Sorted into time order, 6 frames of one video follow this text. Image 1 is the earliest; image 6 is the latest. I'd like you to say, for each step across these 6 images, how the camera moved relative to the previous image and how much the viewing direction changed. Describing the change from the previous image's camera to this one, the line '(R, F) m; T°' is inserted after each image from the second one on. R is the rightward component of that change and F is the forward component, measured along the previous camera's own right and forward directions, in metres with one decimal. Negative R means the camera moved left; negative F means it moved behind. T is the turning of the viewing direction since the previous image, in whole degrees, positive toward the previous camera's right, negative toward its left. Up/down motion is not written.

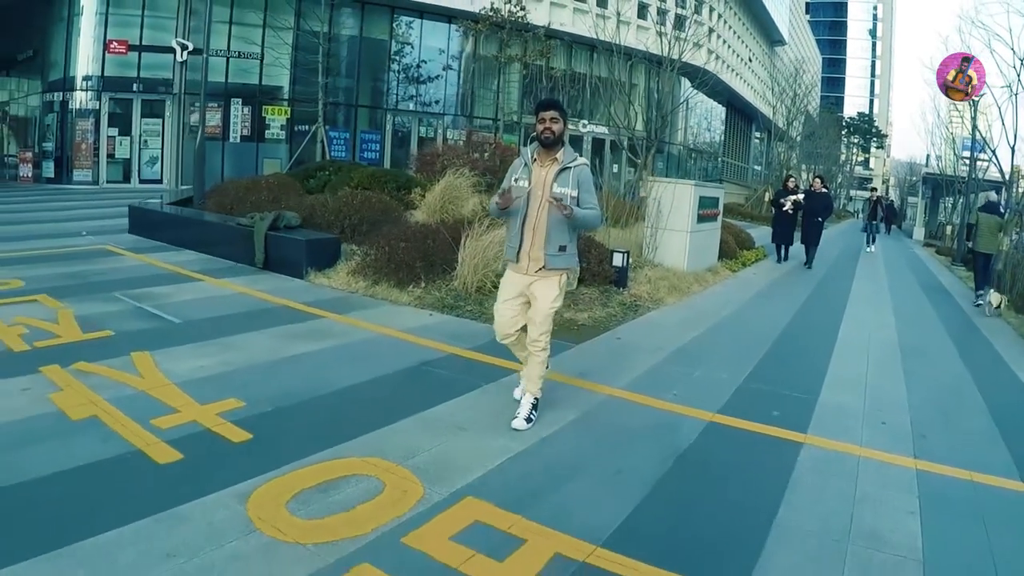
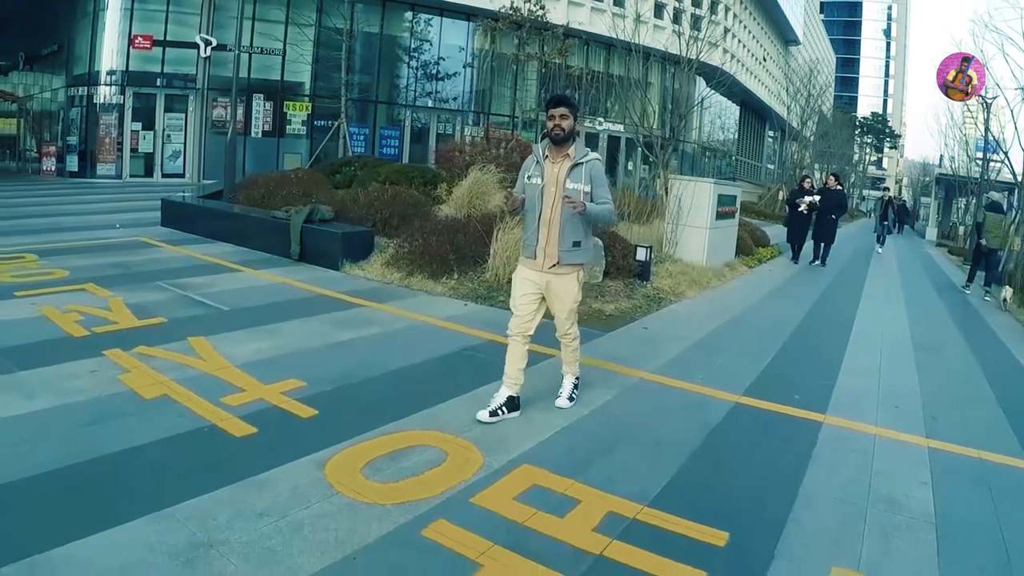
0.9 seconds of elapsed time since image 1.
(-0.2, -0.4) m; -1°
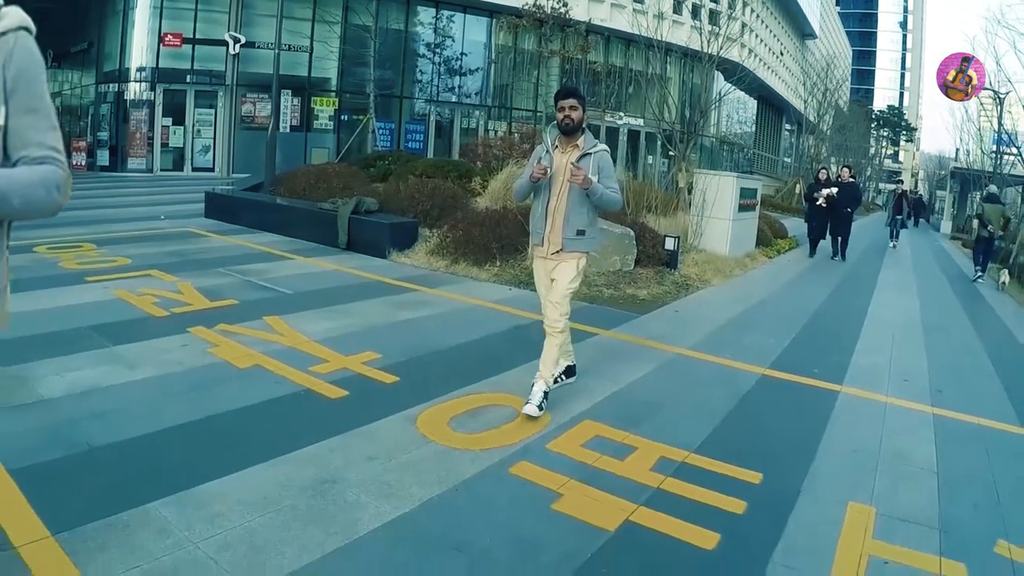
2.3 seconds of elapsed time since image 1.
(-0.3, -0.6) m; -1°
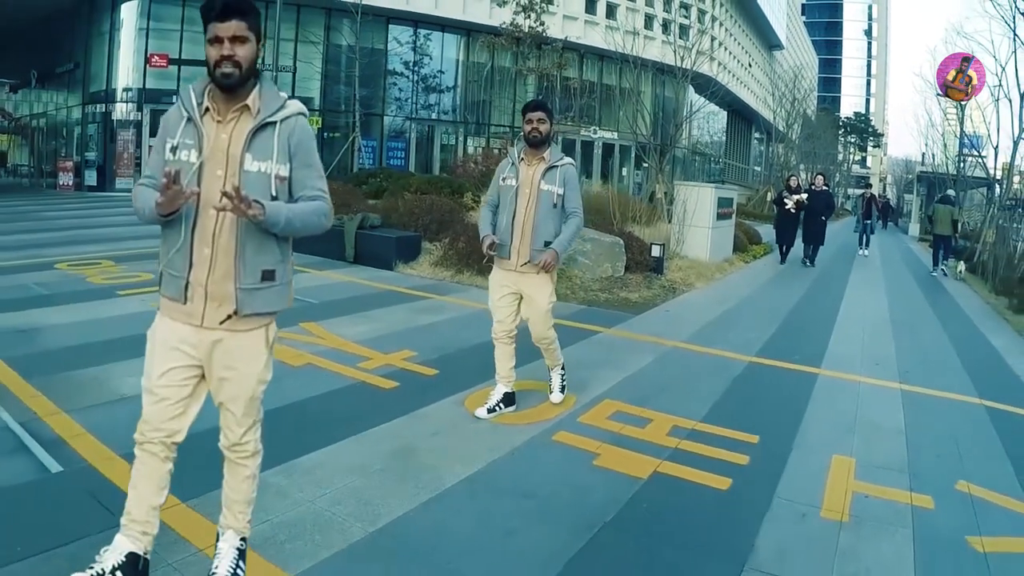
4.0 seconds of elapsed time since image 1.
(-0.4, -0.8) m; +2°
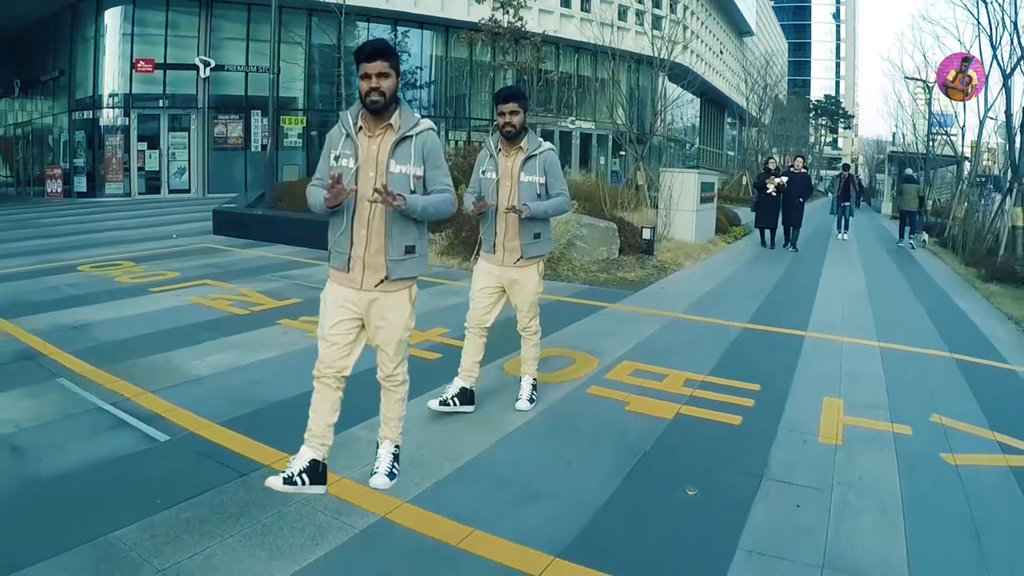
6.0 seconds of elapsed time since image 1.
(-0.4, -0.7) m; +2°
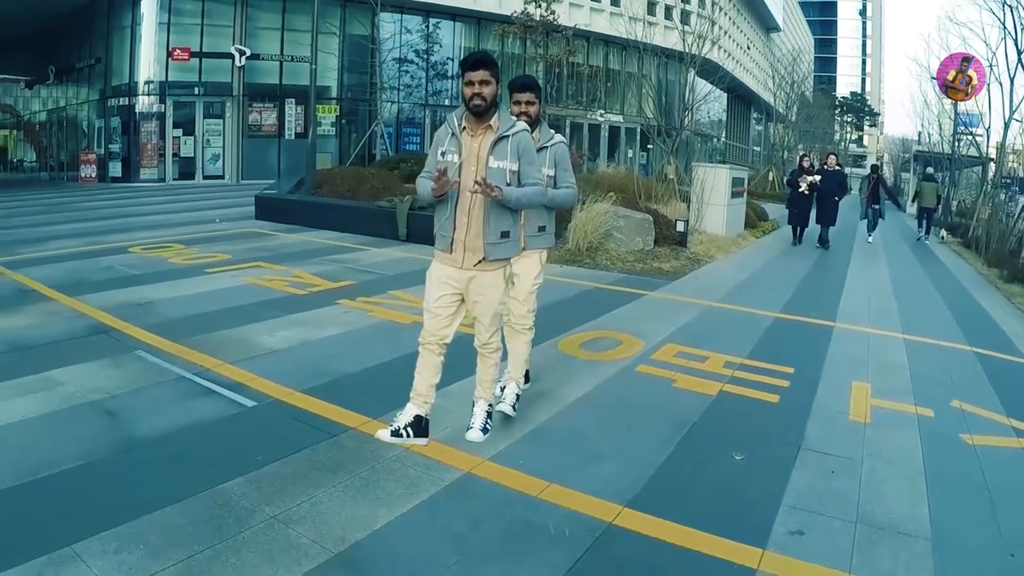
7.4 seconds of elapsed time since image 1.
(-0.3, -0.4) m; -1°
